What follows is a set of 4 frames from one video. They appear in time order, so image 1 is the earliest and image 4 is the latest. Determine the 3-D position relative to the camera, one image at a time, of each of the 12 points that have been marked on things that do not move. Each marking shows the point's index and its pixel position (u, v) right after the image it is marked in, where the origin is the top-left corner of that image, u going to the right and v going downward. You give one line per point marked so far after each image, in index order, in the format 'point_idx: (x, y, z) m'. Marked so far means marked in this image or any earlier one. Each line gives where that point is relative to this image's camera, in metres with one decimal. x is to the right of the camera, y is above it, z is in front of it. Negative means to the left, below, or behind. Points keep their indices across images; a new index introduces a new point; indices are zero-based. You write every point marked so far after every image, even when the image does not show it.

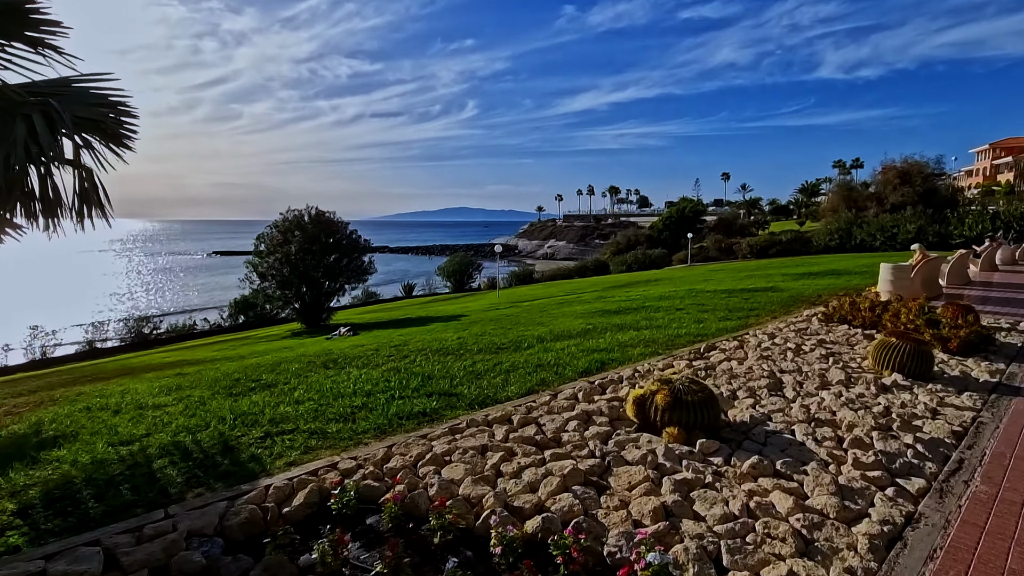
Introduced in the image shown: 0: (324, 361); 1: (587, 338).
0: (-3.7, -1.4, +9.7) m
1: (+1.4, -0.9, +9.2) m
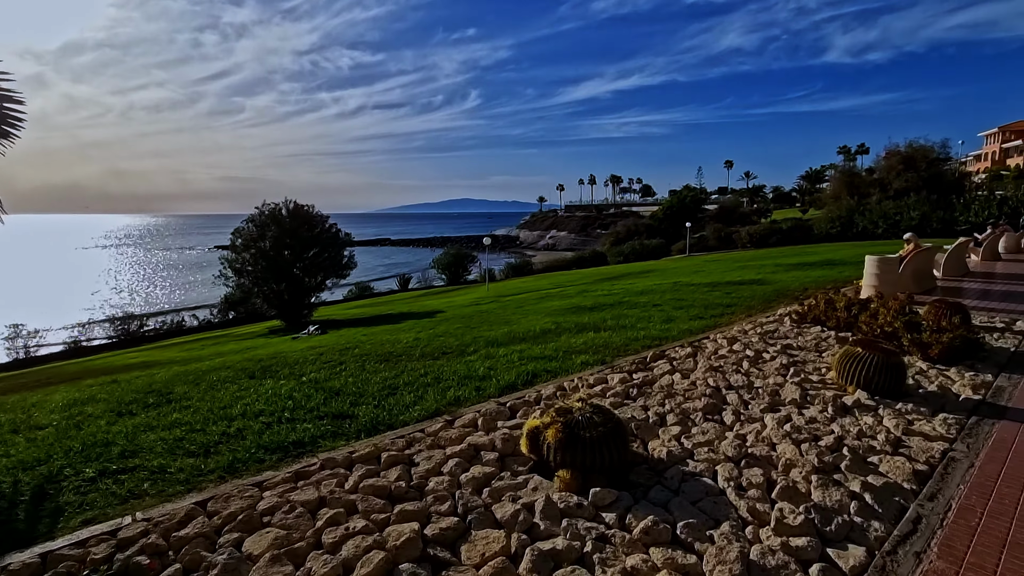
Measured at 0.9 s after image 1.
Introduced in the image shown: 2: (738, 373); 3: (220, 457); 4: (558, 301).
0: (-4.6, -1.4, +9.0) m
1: (+0.4, -0.9, +8.4) m
2: (+2.4, -0.9, +5.3) m
3: (-2.4, -1.4, +4.0) m
4: (+1.5, -0.5, +17.2) m
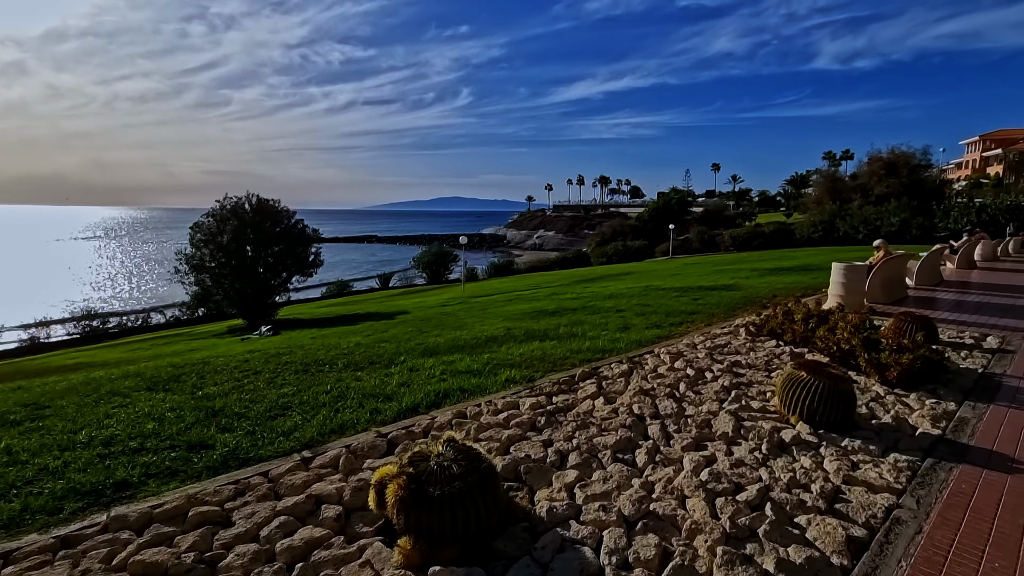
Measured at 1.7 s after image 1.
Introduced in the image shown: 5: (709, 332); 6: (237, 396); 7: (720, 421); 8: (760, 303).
0: (-5.6, -1.4, +8.1) m
1: (-0.6, -1.0, +7.7) m
2: (+1.5, -1.0, +4.6) m
3: (-3.3, -1.4, +3.2) m
4: (+0.3, -0.5, +16.6) m
5: (+3.0, -0.7, +7.5) m
6: (-3.2, -1.3, +5.8) m
7: (+1.7, -1.1, +4.1) m
8: (+5.6, -0.4, +11.3) m
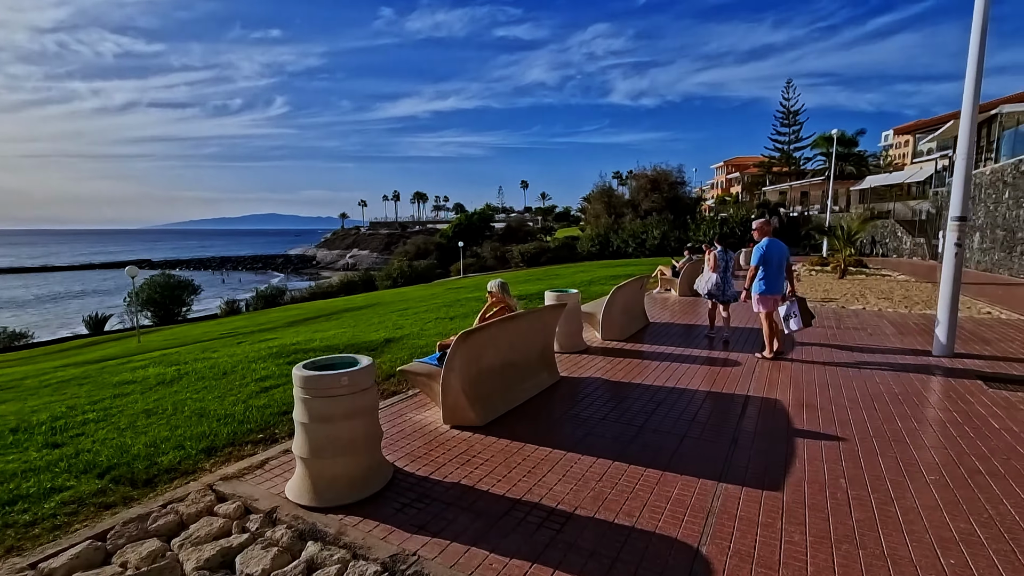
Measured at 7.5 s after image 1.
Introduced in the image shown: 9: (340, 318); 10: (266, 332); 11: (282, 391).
0: (-11.7, -3.0, -1.0) m
1: (-6.9, -2.2, +0.2) m
2: (-3.9, -2.0, -2.0) m
3: (-8.0, -2.6, -4.9) m
4: (-8.9, -2.1, +8.9) m
5: (-3.5, -1.7, +1.2) m
6: (-8.8, -2.6, -2.4) m
7: (-3.6, -2.1, -2.4) m
8: (-2.2, -1.4, +5.6) m
9: (-6.7, -1.1, +18.8) m
10: (-8.7, -1.5, +17.1) m
11: (-3.2, -1.4, +7.1) m
